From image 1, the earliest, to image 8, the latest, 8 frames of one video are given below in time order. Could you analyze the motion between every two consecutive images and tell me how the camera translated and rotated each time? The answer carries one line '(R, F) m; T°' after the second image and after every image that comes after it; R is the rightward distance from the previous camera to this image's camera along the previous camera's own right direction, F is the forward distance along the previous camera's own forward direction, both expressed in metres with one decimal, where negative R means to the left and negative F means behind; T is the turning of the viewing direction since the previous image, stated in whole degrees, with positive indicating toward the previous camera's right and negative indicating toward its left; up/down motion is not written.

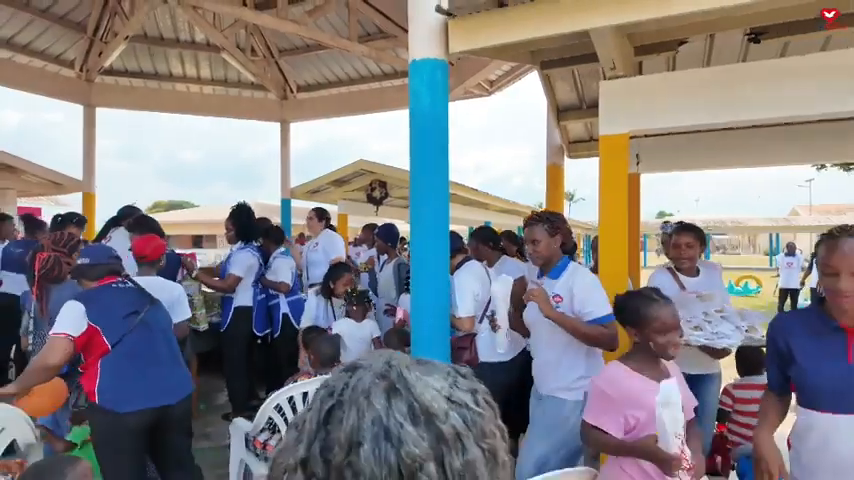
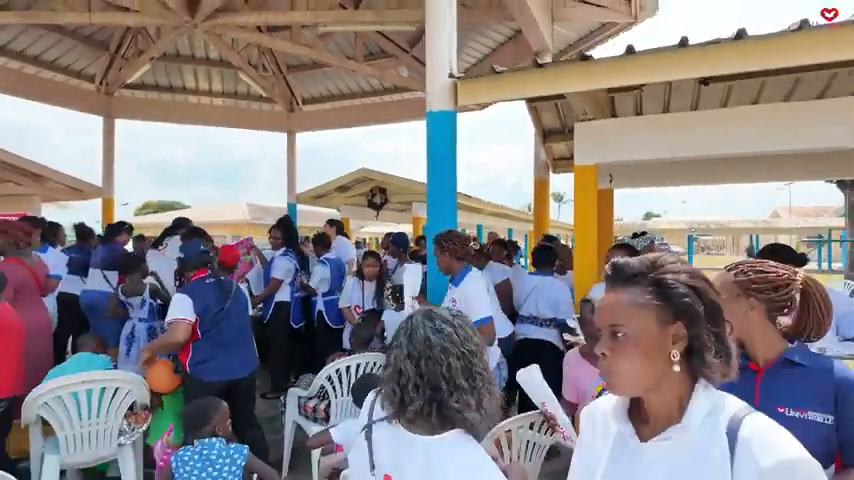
(-0.2, -0.9) m; +1°
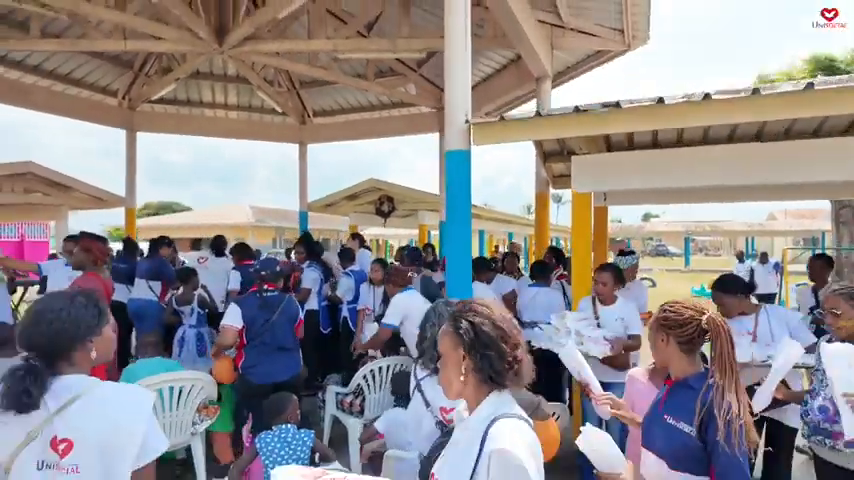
(-0.2, -0.7) m; 0°
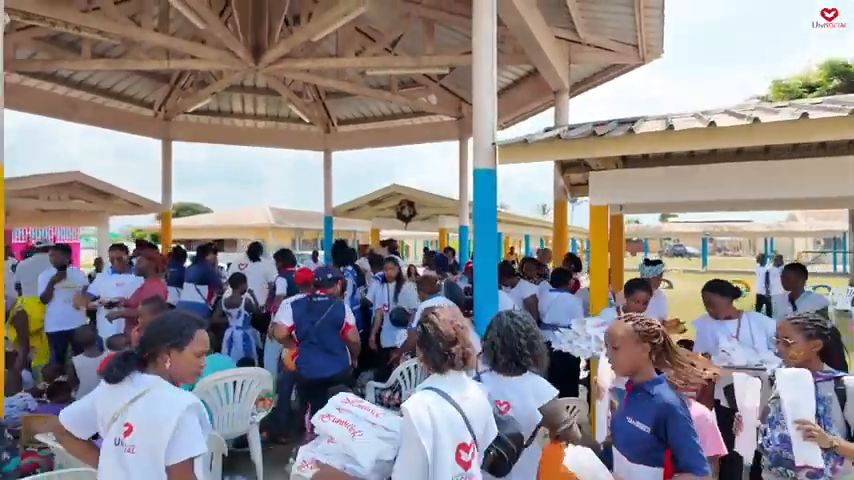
(-0.2, -0.5) m; -2°
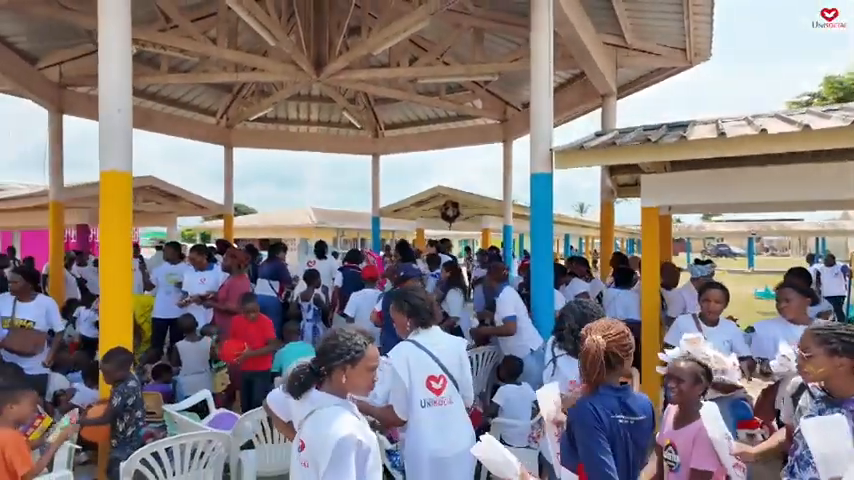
(-0.3, -0.5) m; -4°
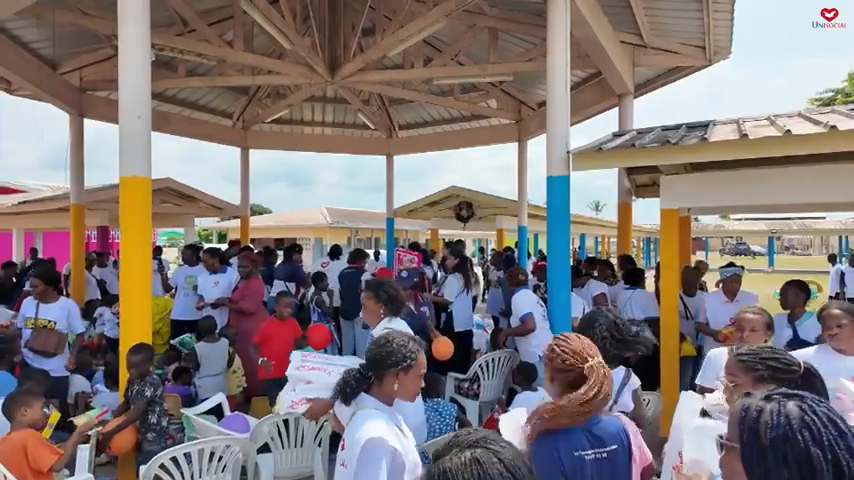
(0.0, 0.0) m; -2°
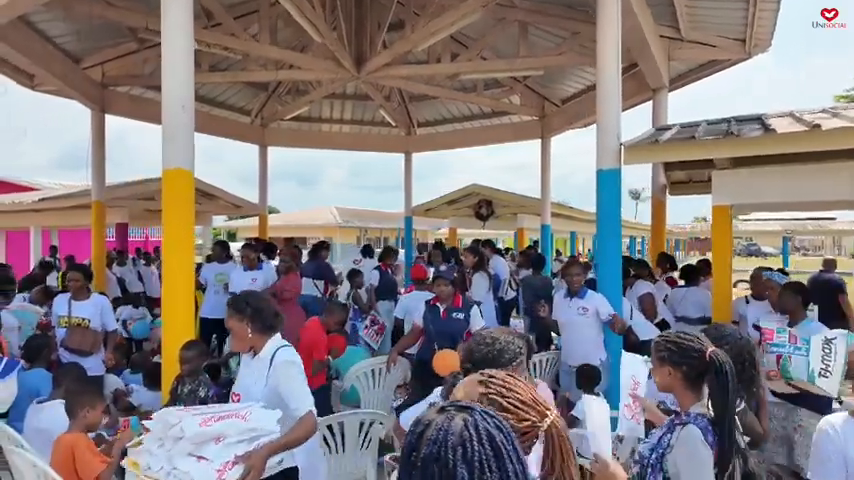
(-0.4, +0.2) m; -1°
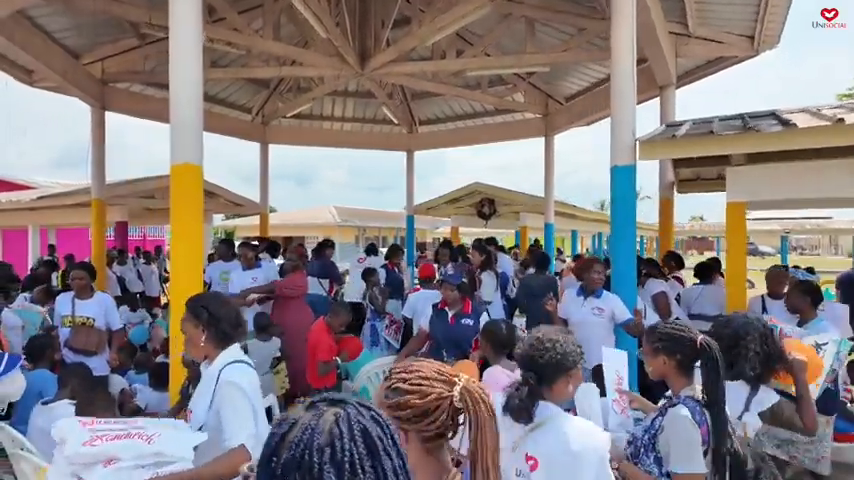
(-0.2, +0.1) m; 0°
